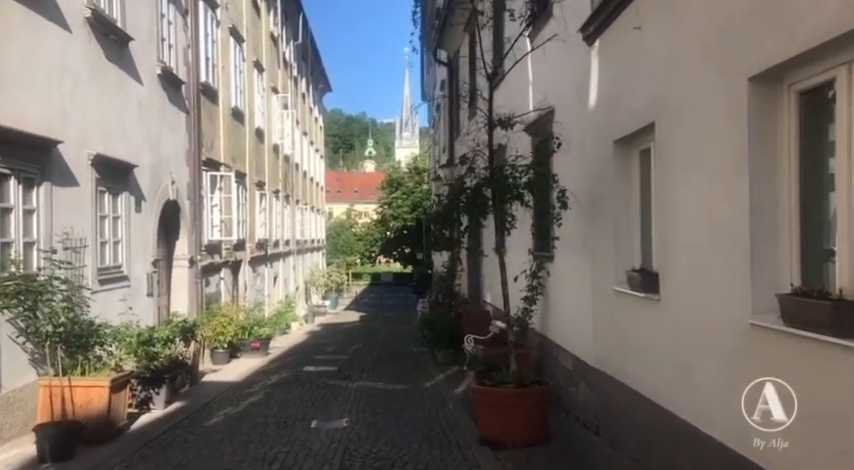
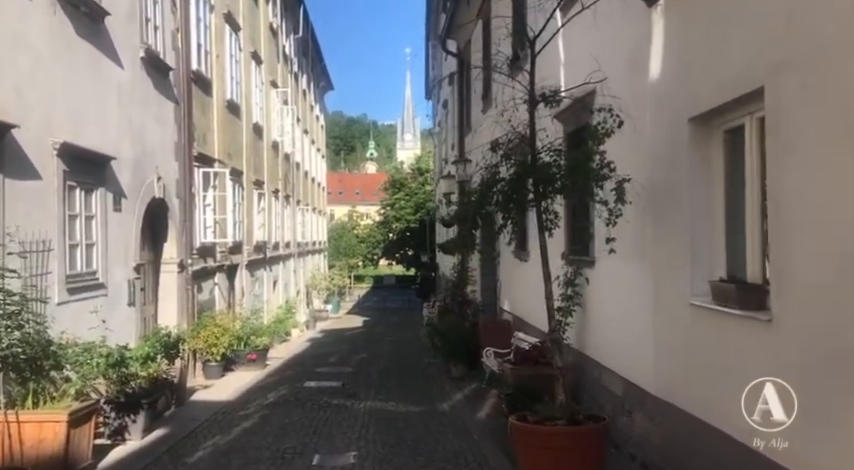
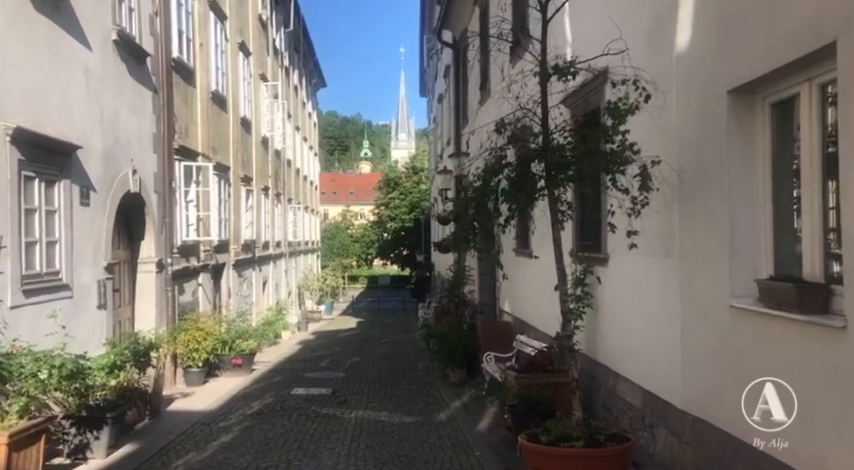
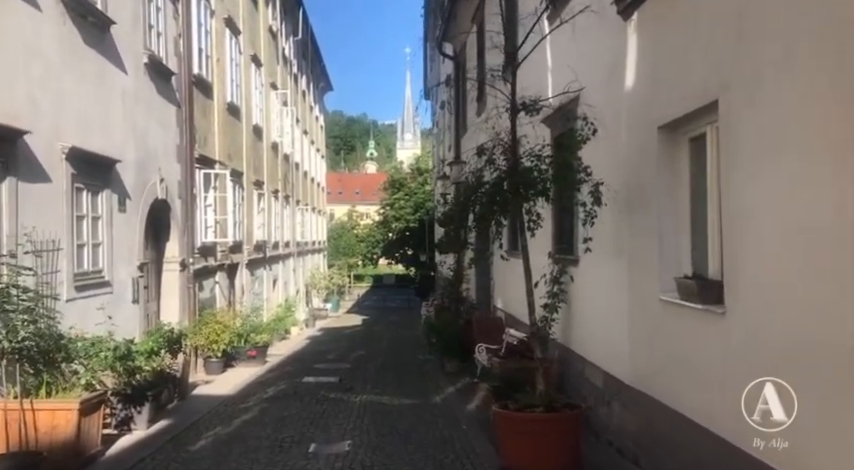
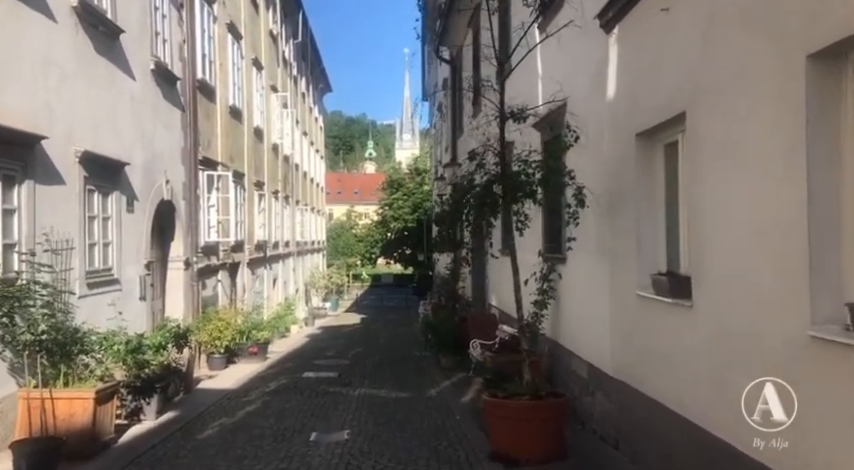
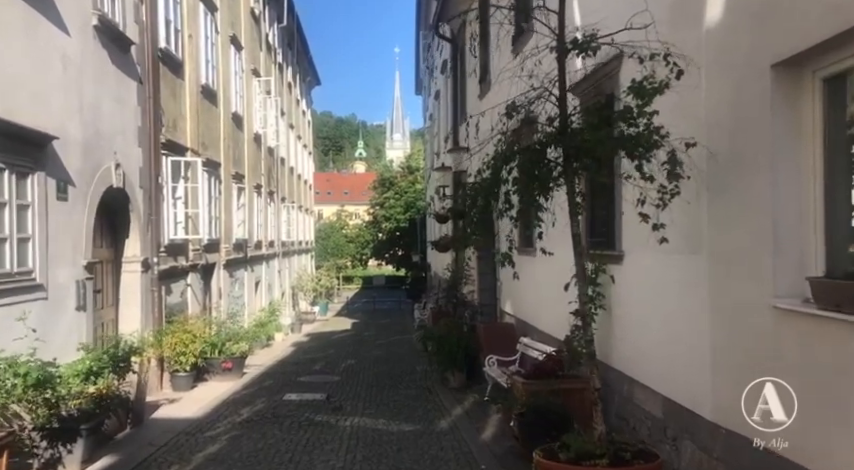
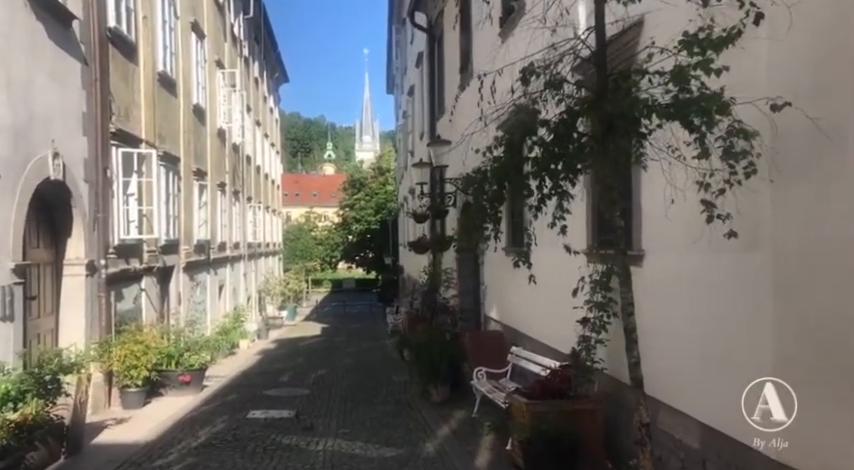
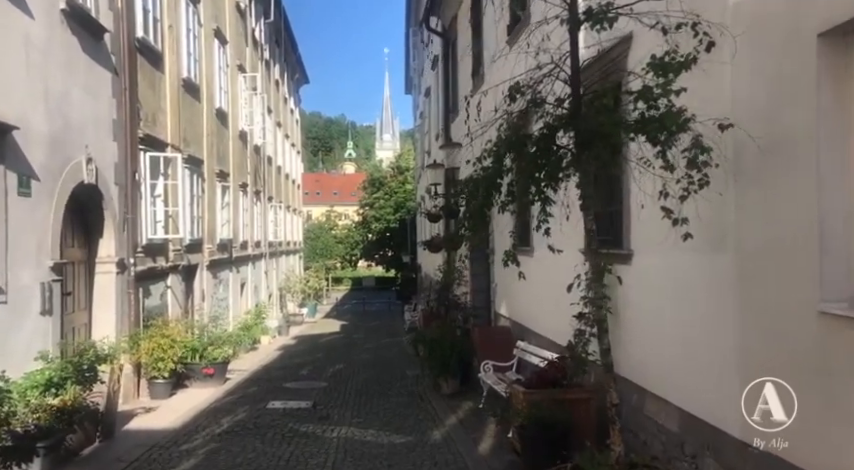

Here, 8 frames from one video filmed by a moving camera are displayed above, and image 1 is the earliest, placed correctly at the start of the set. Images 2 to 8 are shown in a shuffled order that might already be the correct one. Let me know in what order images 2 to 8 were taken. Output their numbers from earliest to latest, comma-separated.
5, 4, 2, 3, 6, 8, 7
